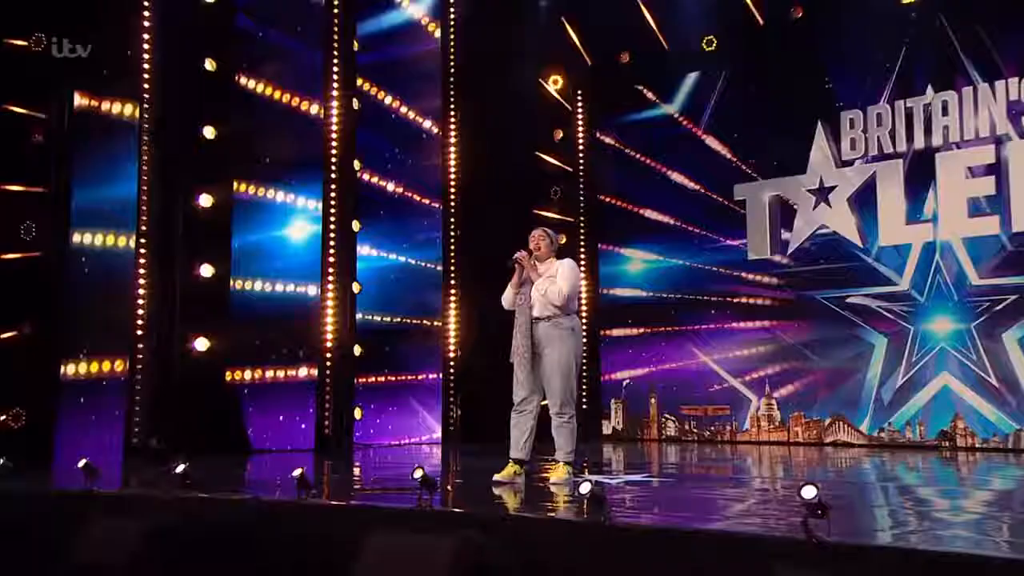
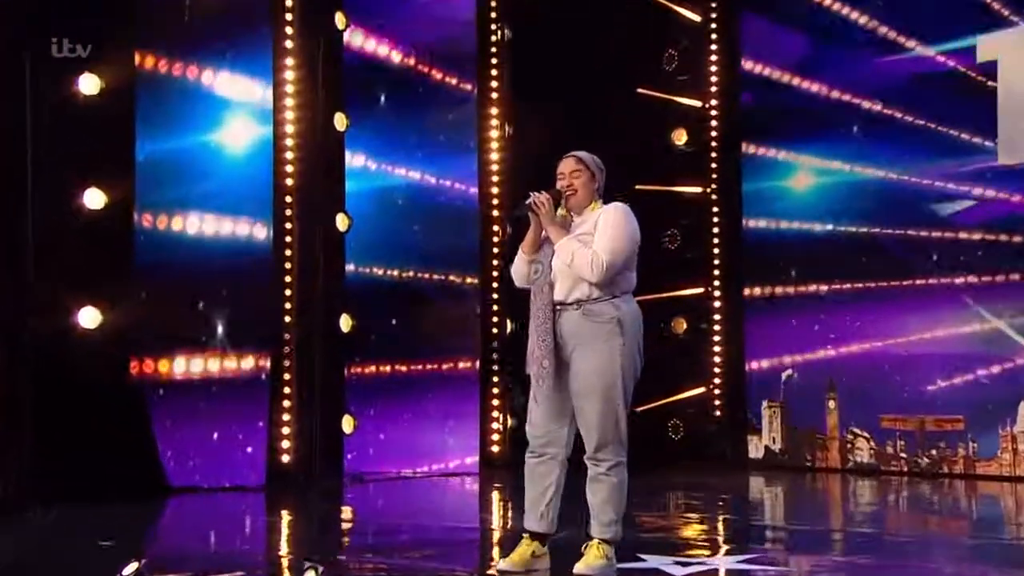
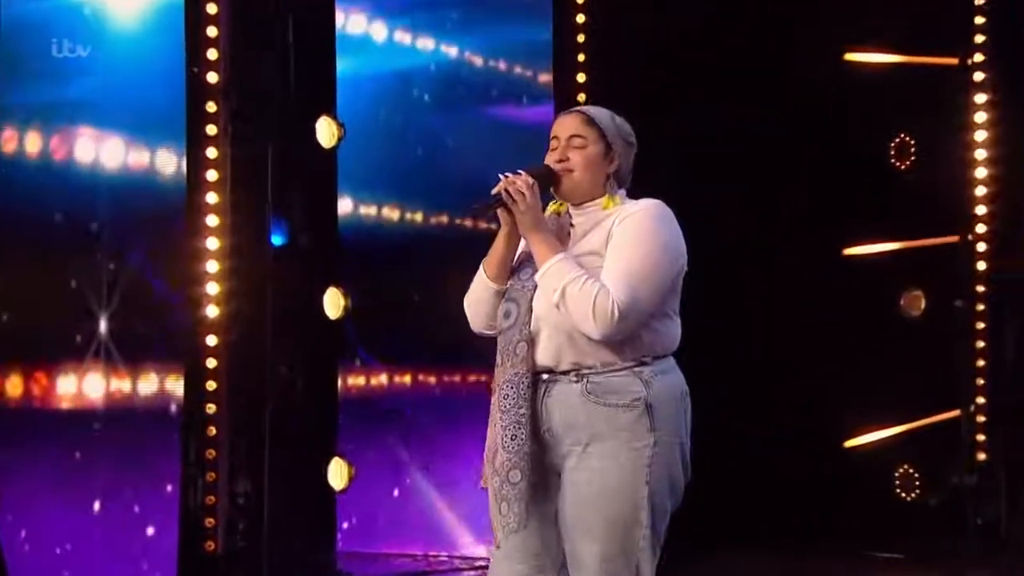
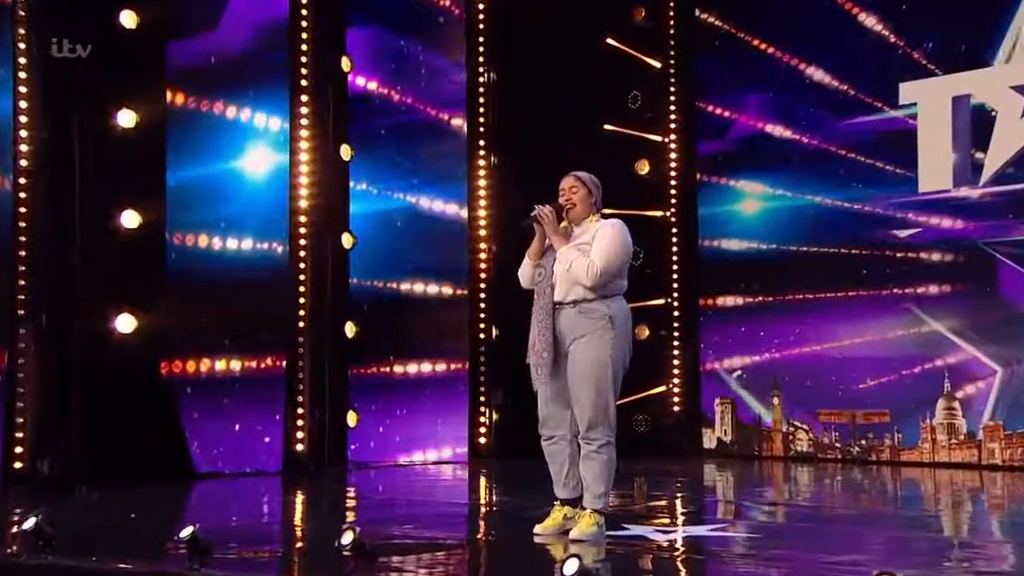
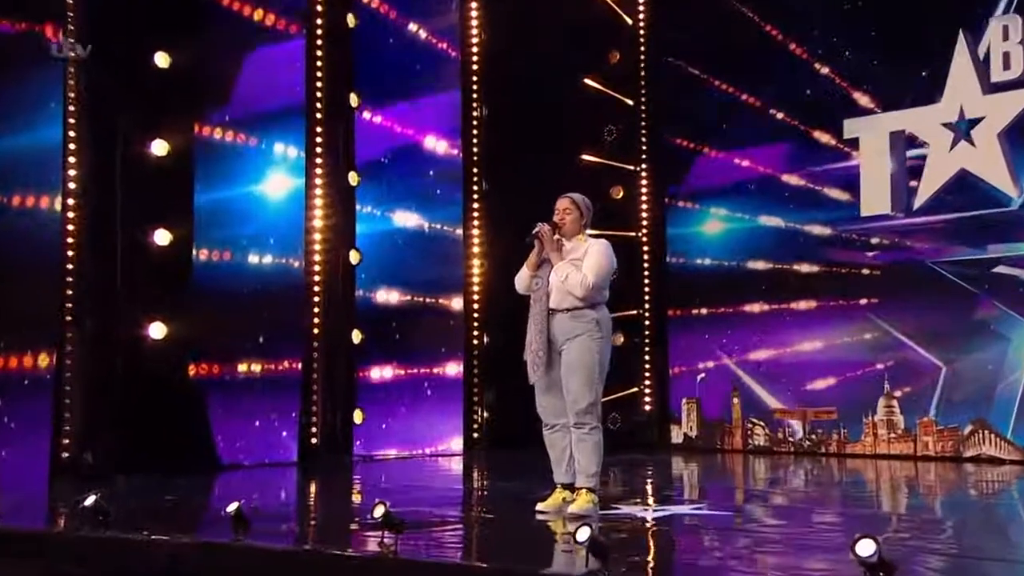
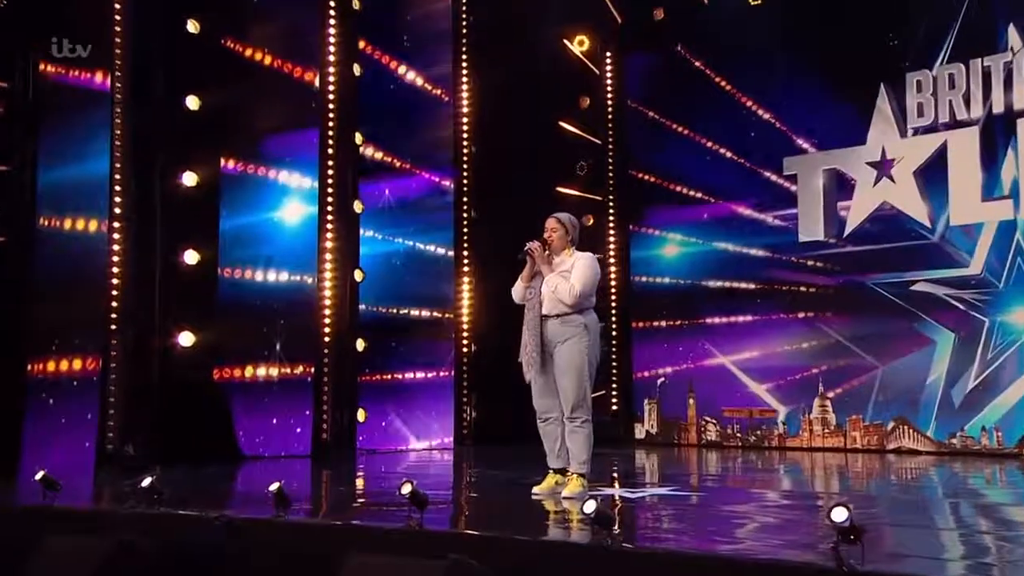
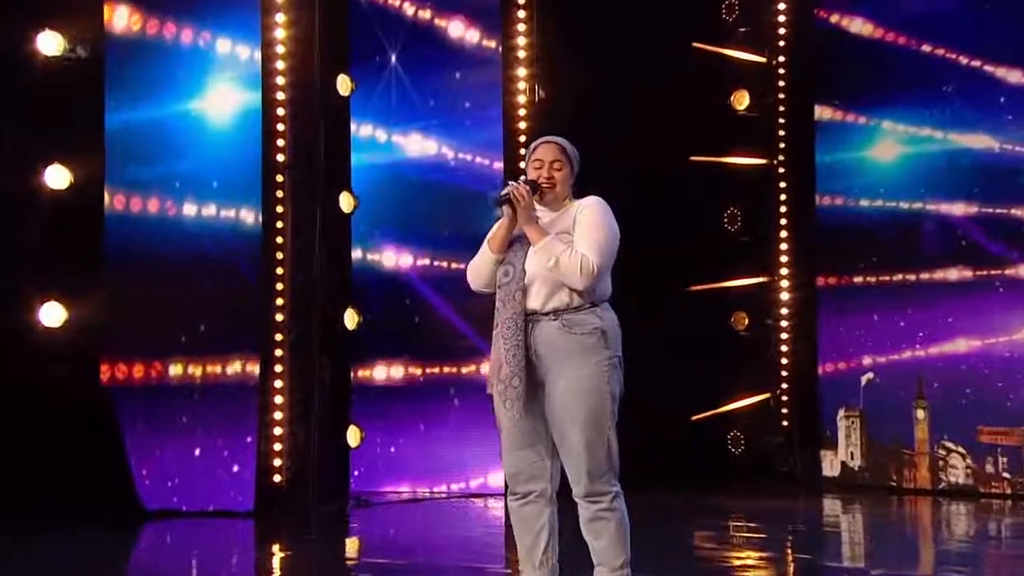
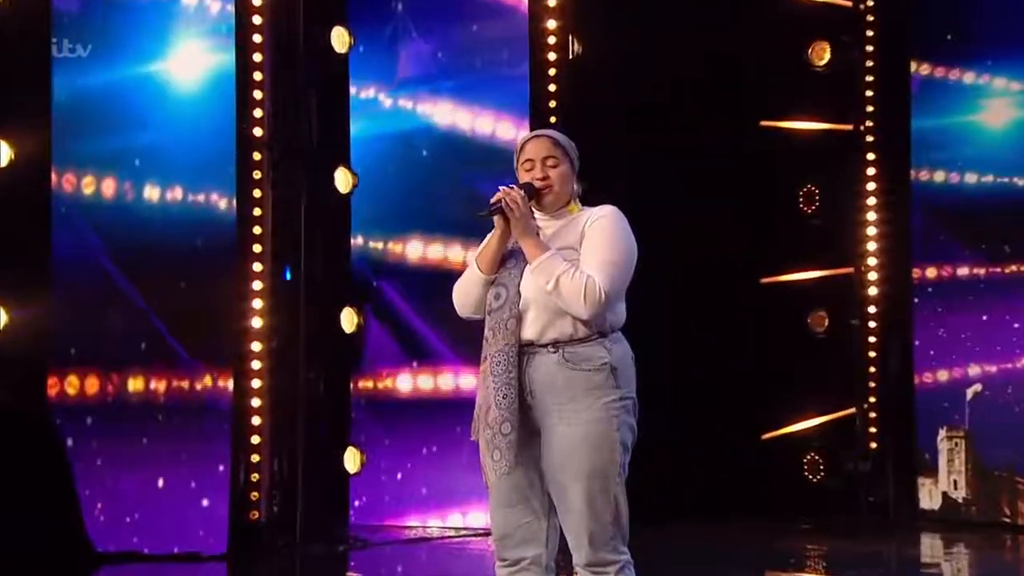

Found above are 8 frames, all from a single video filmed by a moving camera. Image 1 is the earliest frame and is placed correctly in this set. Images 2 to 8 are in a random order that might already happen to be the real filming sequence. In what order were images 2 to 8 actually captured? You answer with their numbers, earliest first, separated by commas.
6, 5, 4, 2, 7, 8, 3
